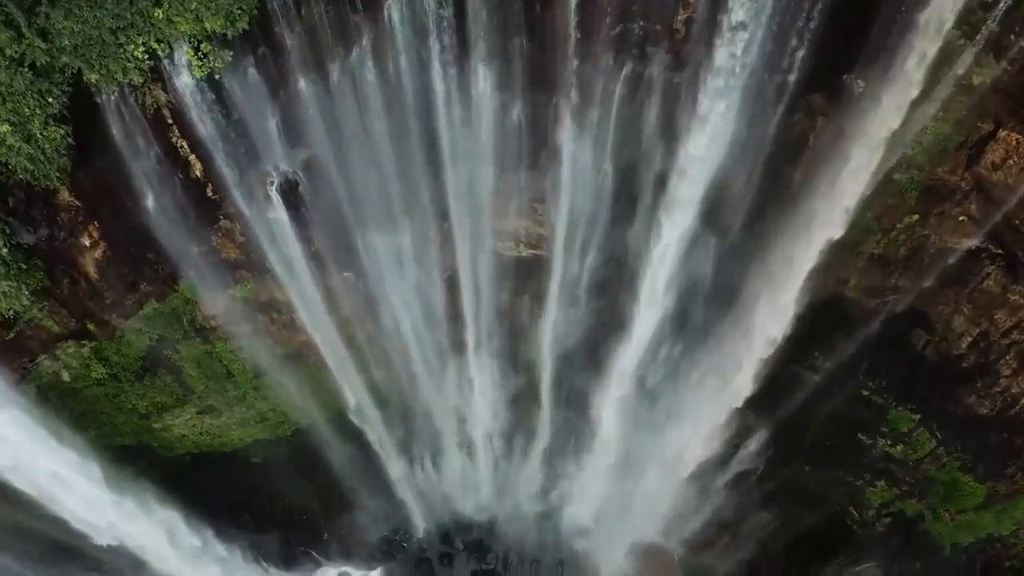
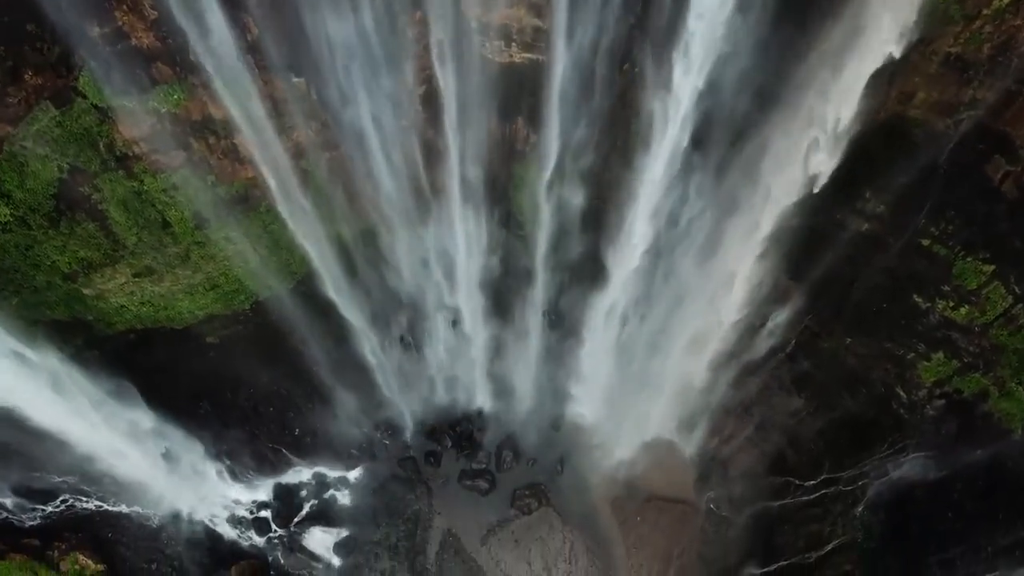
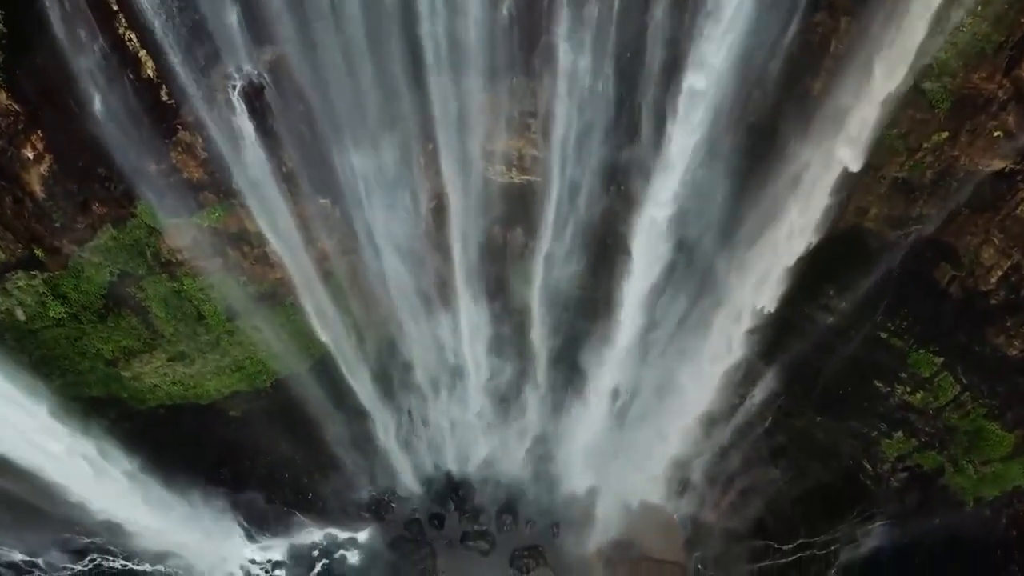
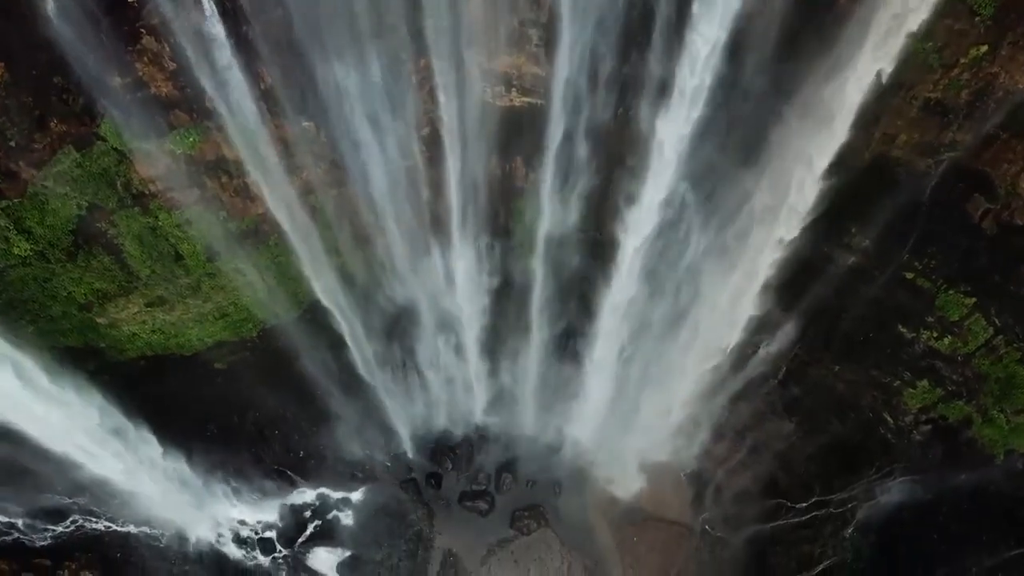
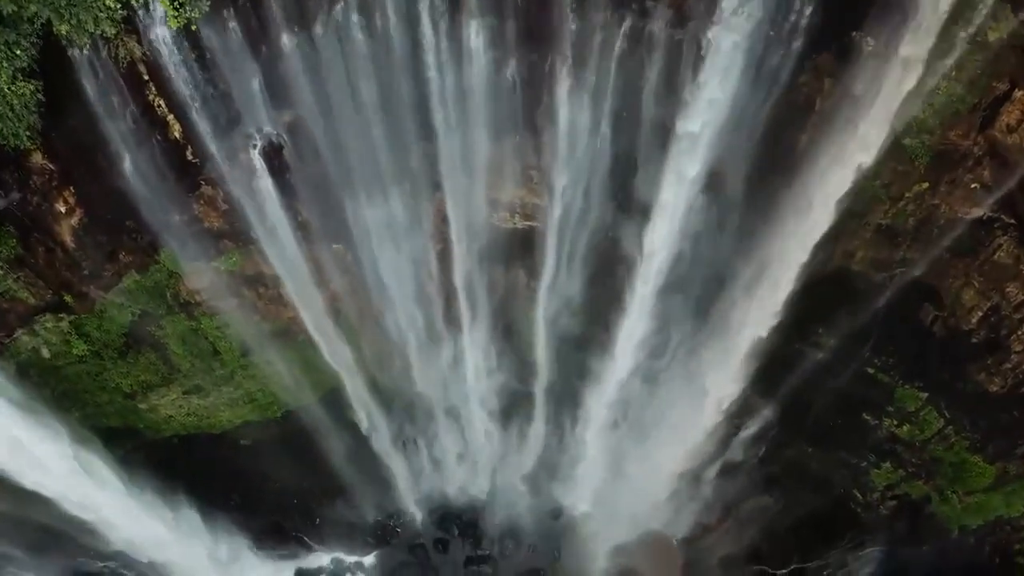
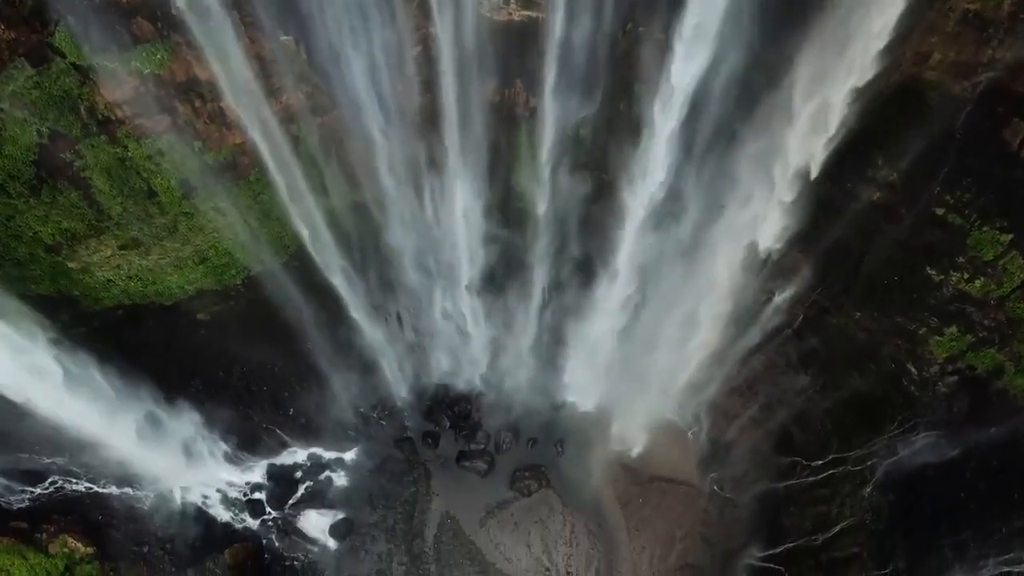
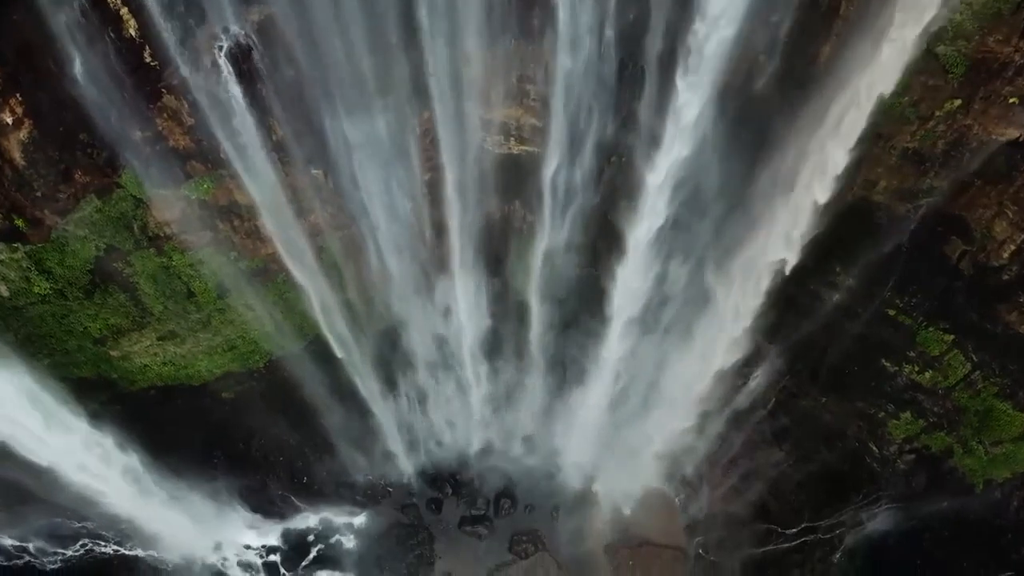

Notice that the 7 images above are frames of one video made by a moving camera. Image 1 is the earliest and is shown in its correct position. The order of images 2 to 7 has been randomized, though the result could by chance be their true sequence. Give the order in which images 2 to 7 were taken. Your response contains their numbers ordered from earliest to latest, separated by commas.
5, 3, 7, 4, 2, 6
